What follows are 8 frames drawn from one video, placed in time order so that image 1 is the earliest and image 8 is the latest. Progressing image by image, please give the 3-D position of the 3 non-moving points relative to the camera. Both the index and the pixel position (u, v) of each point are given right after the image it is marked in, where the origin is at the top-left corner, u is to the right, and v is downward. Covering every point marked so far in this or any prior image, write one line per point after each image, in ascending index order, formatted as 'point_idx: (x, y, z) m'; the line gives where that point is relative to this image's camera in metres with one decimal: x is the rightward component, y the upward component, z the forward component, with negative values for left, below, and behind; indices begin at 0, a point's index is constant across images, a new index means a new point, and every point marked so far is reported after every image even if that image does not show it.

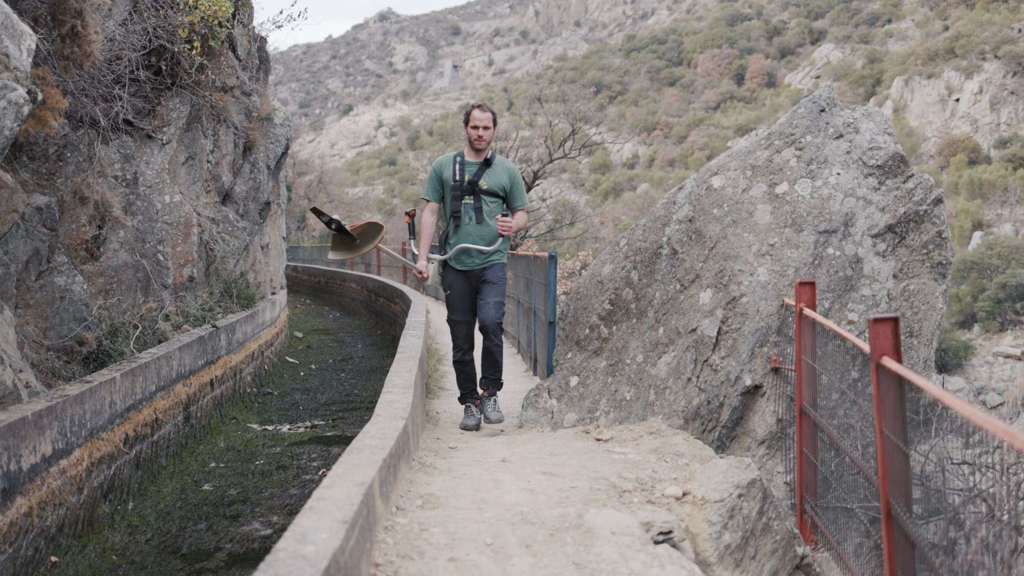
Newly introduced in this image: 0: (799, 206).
0: (+1.1, +0.3, +5.1) m
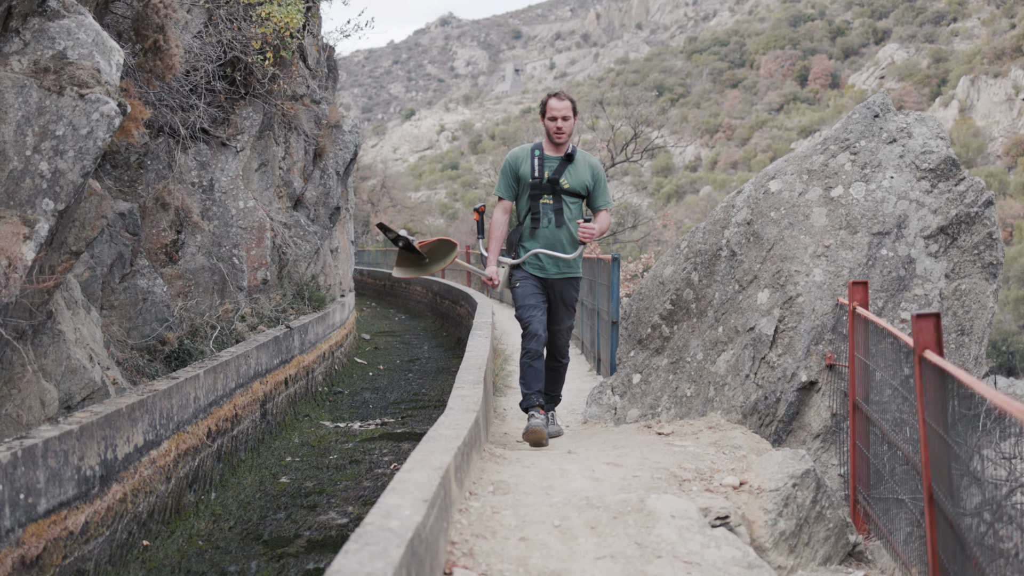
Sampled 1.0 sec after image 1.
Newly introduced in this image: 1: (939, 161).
0: (+1.4, +0.3, +5.2) m
1: (+1.7, +0.5, +5.2) m
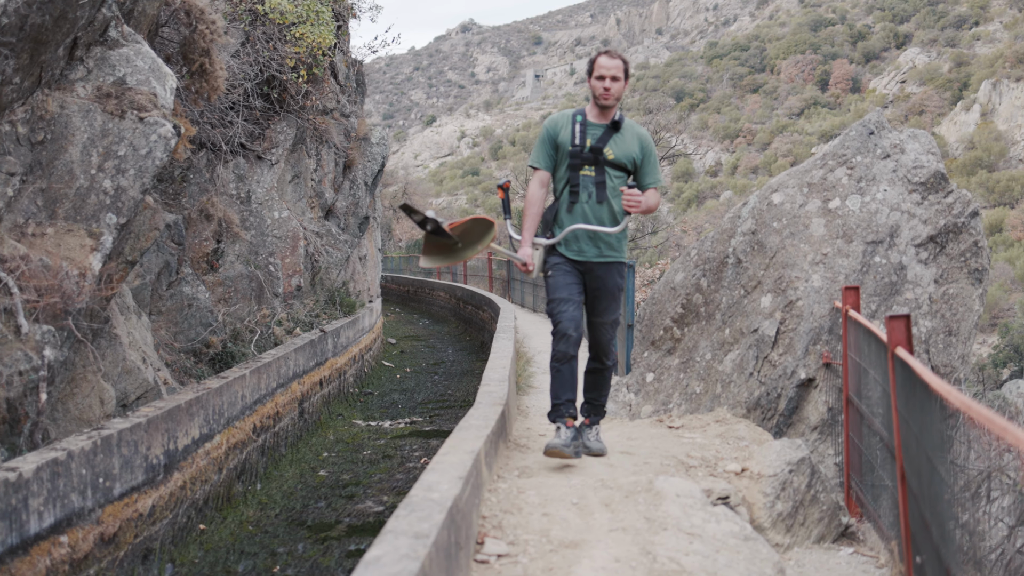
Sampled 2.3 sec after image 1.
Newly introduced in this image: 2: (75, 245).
0: (+1.4, +0.3, +5.7) m
1: (+1.8, +0.5, +5.6) m
2: (-1.8, +0.2, +5.3) m
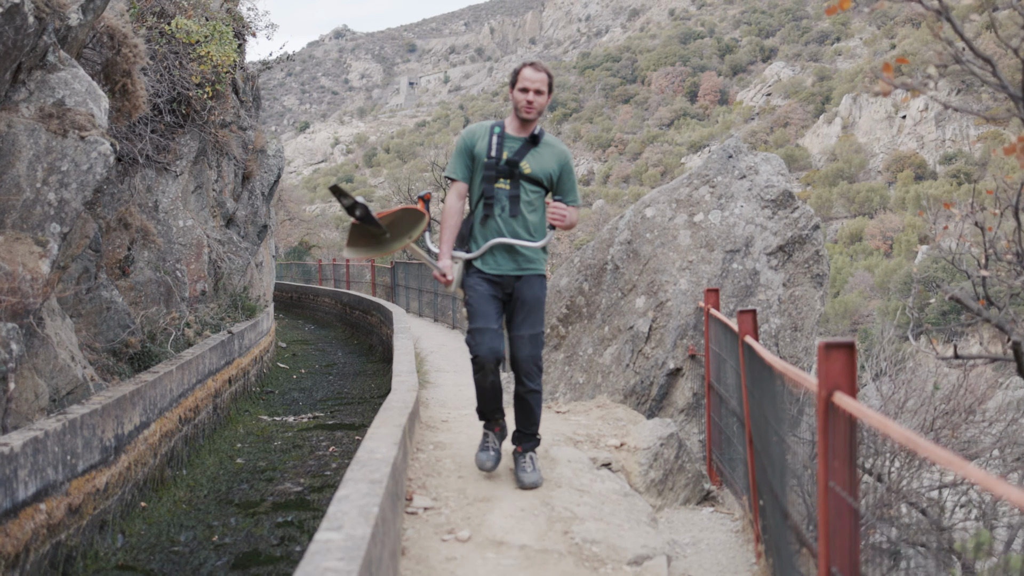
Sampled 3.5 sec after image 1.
0: (+1.0, +0.3, +6.5) m
1: (+1.3, +0.5, +6.6) m
2: (-2.2, +0.2, +5.8) m
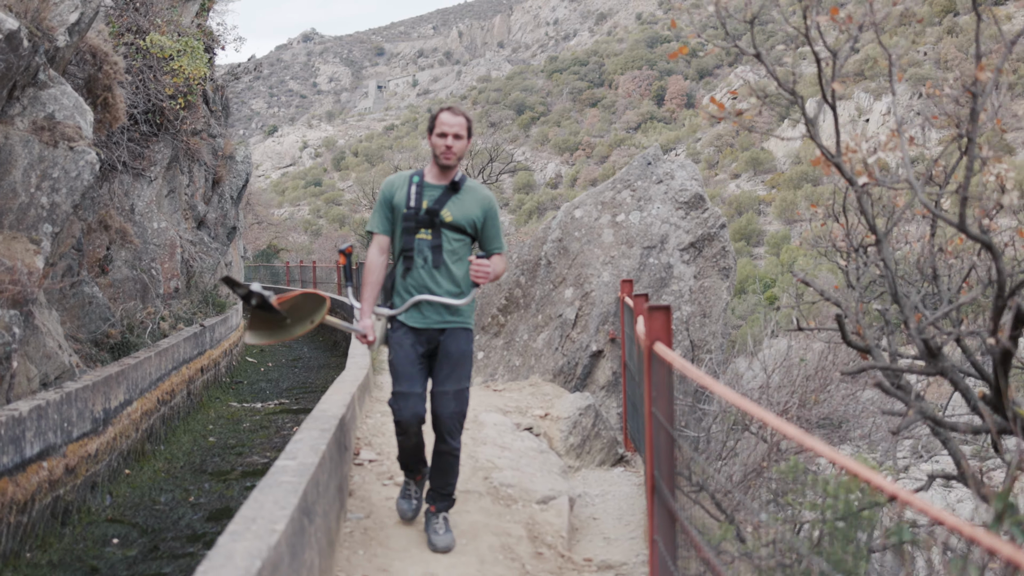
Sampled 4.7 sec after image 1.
0: (+0.7, +0.3, +7.4) m
1: (+1.0, +0.5, +7.4) m
2: (-2.5, +0.2, +6.6) m
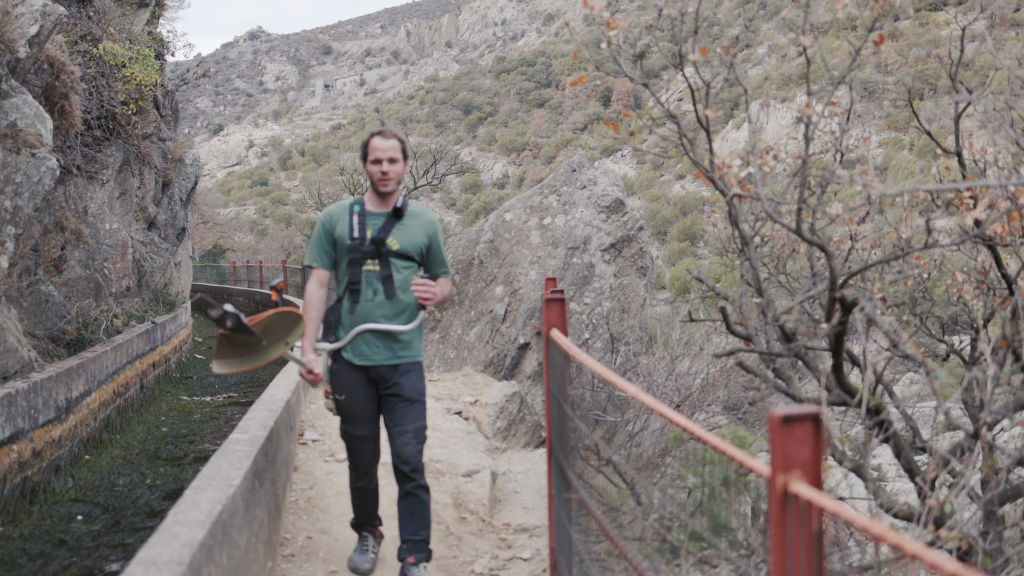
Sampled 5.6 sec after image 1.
0: (+0.3, +0.3, +8.0) m
1: (+0.6, +0.5, +8.0) m
2: (-2.8, +0.2, +7.1) m
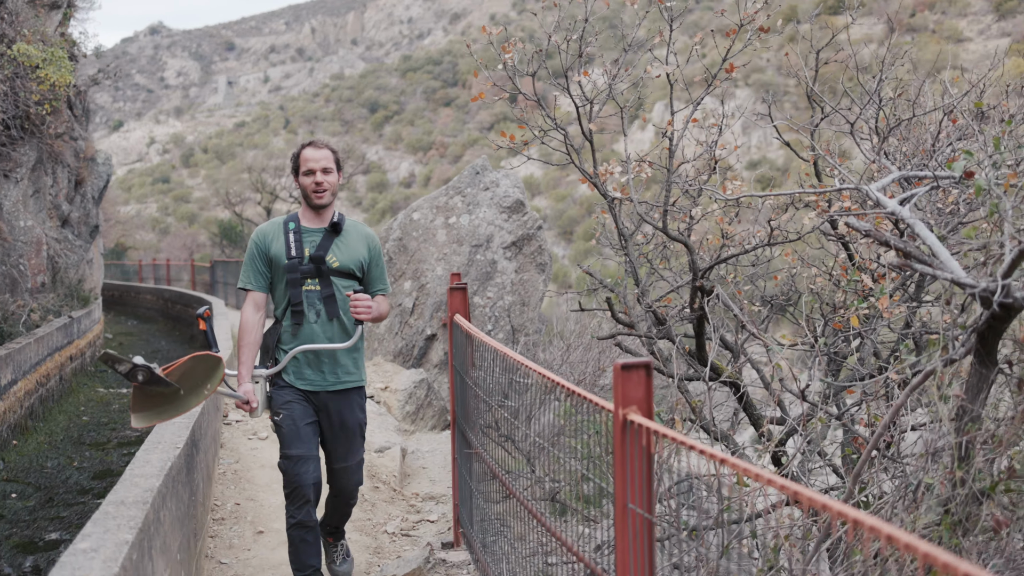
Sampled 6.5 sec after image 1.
0: (-0.3, +0.4, +8.5) m
1: (0.0, +0.6, +8.6) m
2: (-3.4, +0.2, +7.4) m
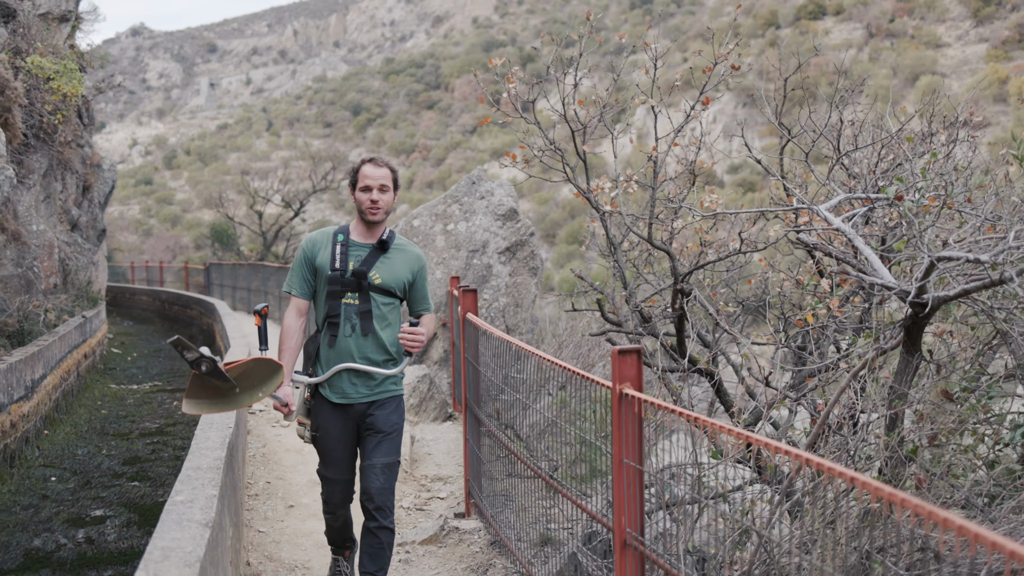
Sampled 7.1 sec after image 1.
0: (-0.4, +0.4, +9.1) m
1: (0.0, +0.5, +9.2) m
2: (-3.4, +0.2, +8.0) m
